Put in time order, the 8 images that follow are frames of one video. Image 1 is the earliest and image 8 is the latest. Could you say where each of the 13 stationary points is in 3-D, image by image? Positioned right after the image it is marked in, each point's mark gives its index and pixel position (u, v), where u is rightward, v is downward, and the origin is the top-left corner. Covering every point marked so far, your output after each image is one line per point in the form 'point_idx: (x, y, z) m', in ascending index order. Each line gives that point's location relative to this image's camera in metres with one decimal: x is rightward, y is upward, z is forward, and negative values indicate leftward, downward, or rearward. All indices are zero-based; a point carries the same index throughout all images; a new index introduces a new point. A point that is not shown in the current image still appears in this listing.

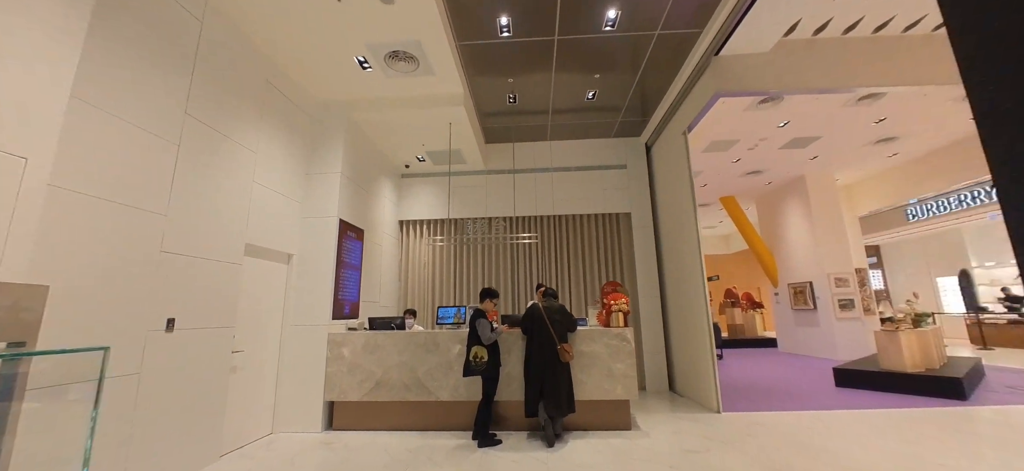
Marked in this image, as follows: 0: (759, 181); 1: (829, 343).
0: (+6.0, +1.3, +9.4) m
1: (+7.0, -2.3, +8.4) m
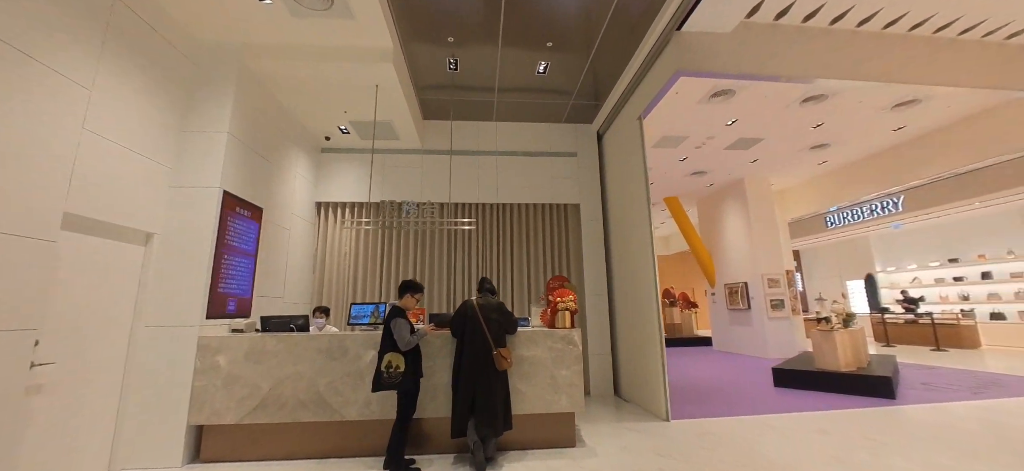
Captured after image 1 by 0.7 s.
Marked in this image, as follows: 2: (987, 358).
0: (+4.7, +1.3, +9.5) m
1: (+5.7, -2.4, +8.6) m
2: (+10.2, -2.6, +8.1) m
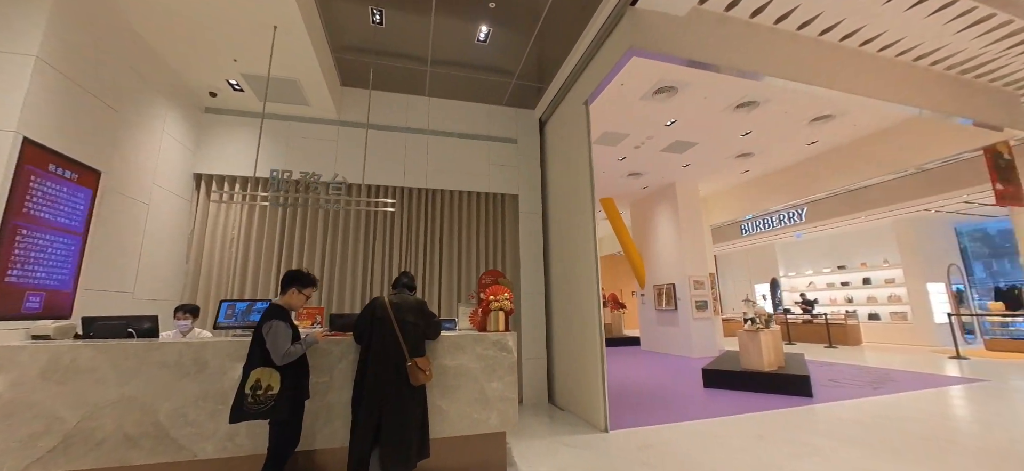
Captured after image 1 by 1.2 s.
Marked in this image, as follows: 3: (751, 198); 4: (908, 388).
0: (+3.1, +1.3, +9.5) m
1: (+4.1, -2.5, +8.9) m
2: (+8.6, -2.9, +9.2) m
3: (+5.9, +0.9, +9.4) m
4: (+5.5, -2.1, +5.3) m
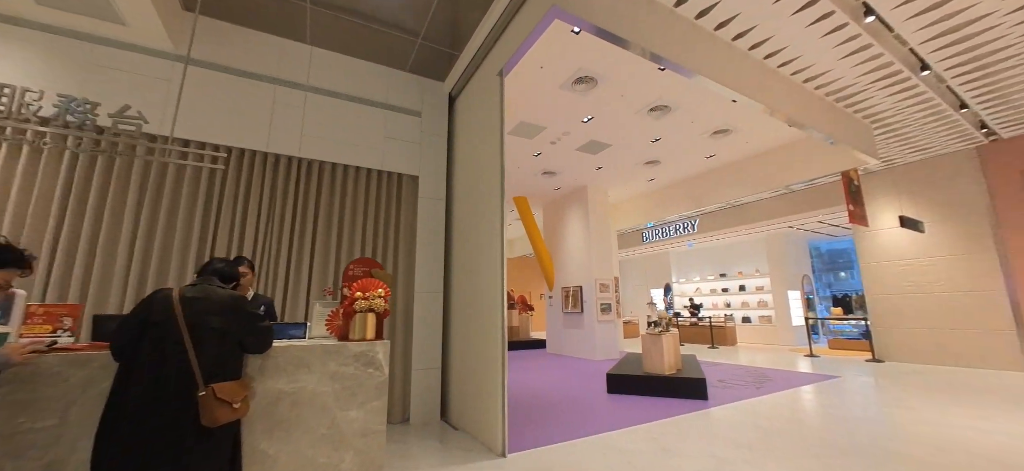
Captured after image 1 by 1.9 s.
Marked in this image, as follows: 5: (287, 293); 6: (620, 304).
0: (+0.9, +1.3, +9.4) m
1: (+1.8, -2.5, +8.9) m
2: (+6.2, -3.2, +10.2) m
3: (+3.7, +0.8, +9.9) m
4: (+4.1, -2.3, +5.7) m
5: (-2.2, -0.6, +3.8) m
6: (+2.9, -1.8, +10.1) m
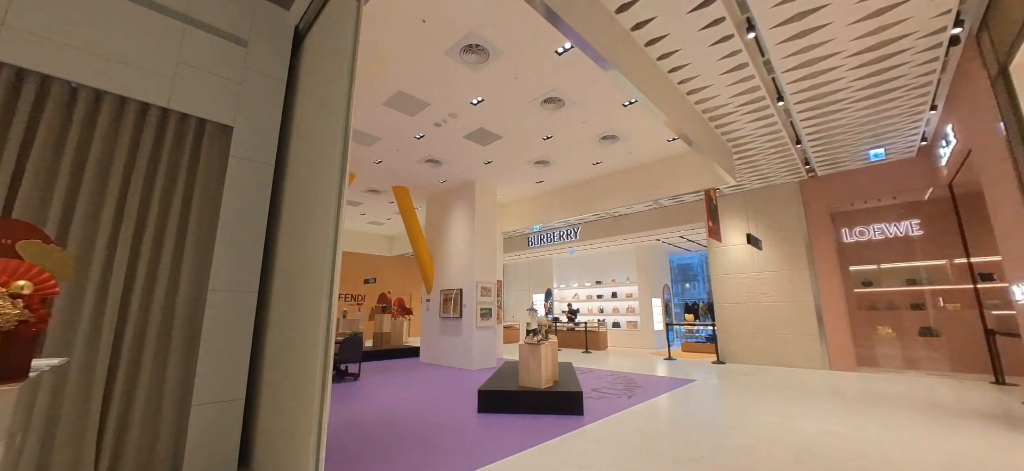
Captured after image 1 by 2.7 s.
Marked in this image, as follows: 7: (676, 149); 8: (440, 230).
0: (-1.7, +1.3, +8.4) m
1: (-1.0, -2.5, +8.2) m
2: (+2.8, -3.4, +10.6) m
3: (+0.7, +0.7, +9.7) m
4: (+2.1, -2.4, +5.8) m
5: (-3.3, -0.3, +2.2) m
6: (-0.3, -1.9, +9.7) m
7: (+3.1, +1.6, +7.1) m
8: (-1.8, +0.1, +9.4) m
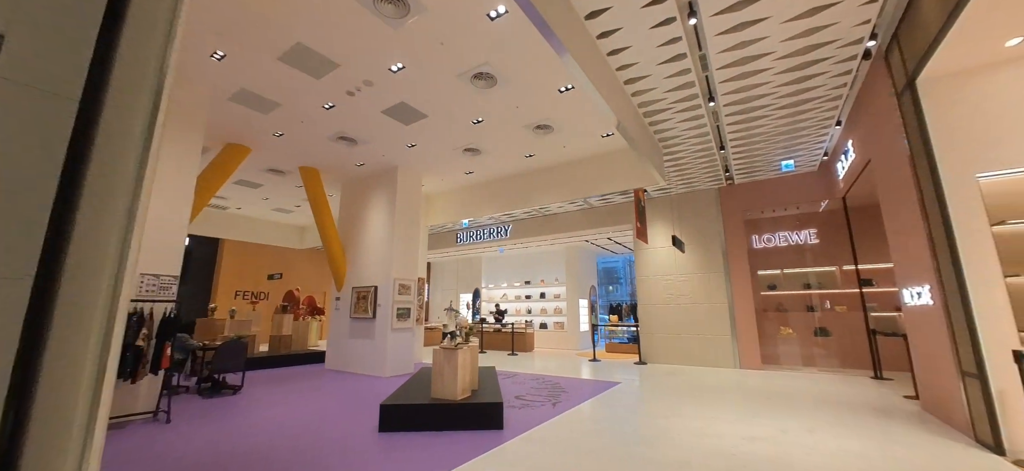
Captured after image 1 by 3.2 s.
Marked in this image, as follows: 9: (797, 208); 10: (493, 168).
0: (-3.2, +1.5, +7.4) m
1: (-2.5, -2.3, +7.3) m
2: (+0.7, -3.4, +10.3) m
3: (-1.0, +0.8, +9.1) m
4: (+0.9, -2.3, +5.4) m
5: (-3.7, 0.0, +1.0) m
6: (-2.1, -1.7, +8.9) m
7: (+1.8, +1.7, +7.0) m
8: (-3.5, +0.3, +8.4) m
9: (+6.0, +0.6, +7.9) m
10: (-0.4, +1.4, +8.0) m
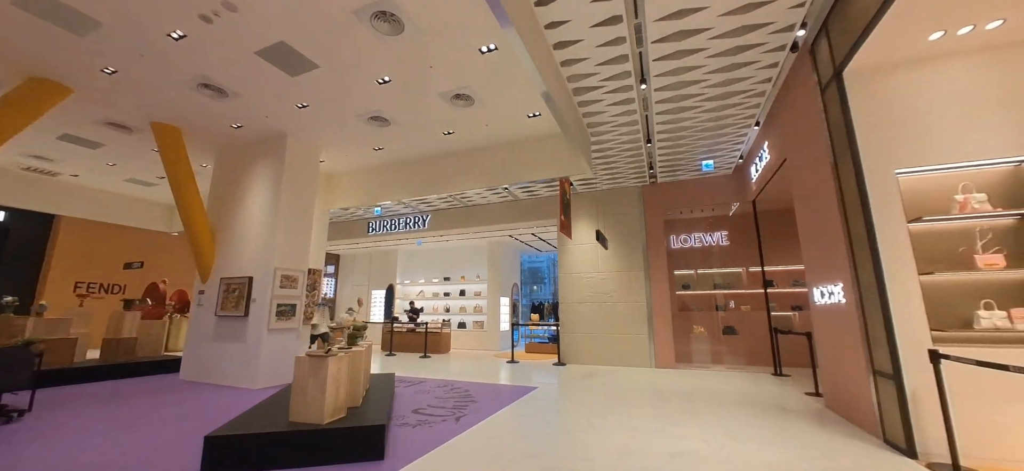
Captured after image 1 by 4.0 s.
0: (-4.5, +1.9, +5.9) m
1: (-4.1, -2.0, +5.9) m
2: (-1.5, -3.2, +9.5) m
3: (-2.7, +1.1, +8.0) m
4: (-0.3, -2.2, +4.7) m
5: (-3.9, +0.3, -0.5) m
6: (-3.9, -1.4, +7.6) m
7: (+0.4, +1.8, +6.4) m
8: (-5.0, +0.7, +6.8) m
9: (+4.3, +0.6, +8.1) m
10: (-1.9, +1.7, +7.0) m
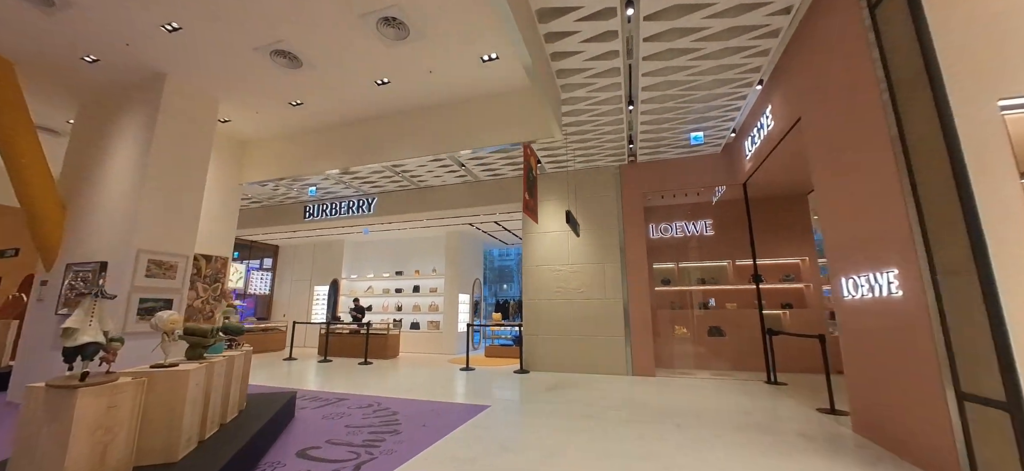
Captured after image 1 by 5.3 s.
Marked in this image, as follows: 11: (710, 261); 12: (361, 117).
0: (-5.1, +2.2, +4.3) m
1: (-4.7, -1.6, +4.3) m
2: (-2.4, -2.9, +8.1) m
3: (-3.5, +1.4, +6.5) m
4: (-0.9, -1.9, +3.4) m
5: (-4.1, +0.6, -2.0) m
6: (-4.6, -1.0, +6.0) m
7: (-0.2, +2.1, +5.2) m
8: (-5.7, +1.1, +5.2) m
9: (+3.5, +0.8, +7.2) m
10: (-2.6, +2.0, +5.6) m
11: (+3.8, -0.5, +7.1) m
12: (-2.5, +1.9, +6.1) m
